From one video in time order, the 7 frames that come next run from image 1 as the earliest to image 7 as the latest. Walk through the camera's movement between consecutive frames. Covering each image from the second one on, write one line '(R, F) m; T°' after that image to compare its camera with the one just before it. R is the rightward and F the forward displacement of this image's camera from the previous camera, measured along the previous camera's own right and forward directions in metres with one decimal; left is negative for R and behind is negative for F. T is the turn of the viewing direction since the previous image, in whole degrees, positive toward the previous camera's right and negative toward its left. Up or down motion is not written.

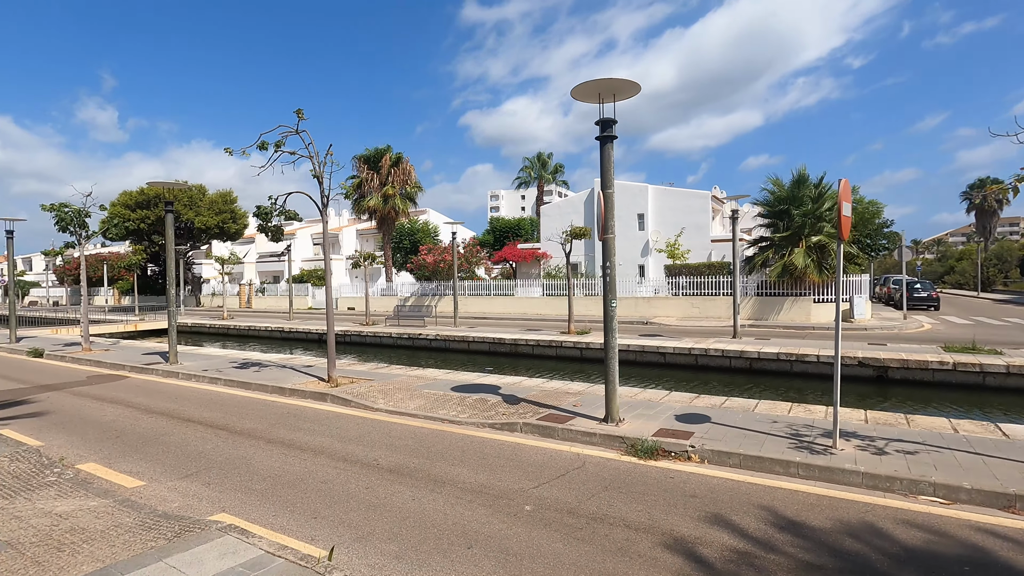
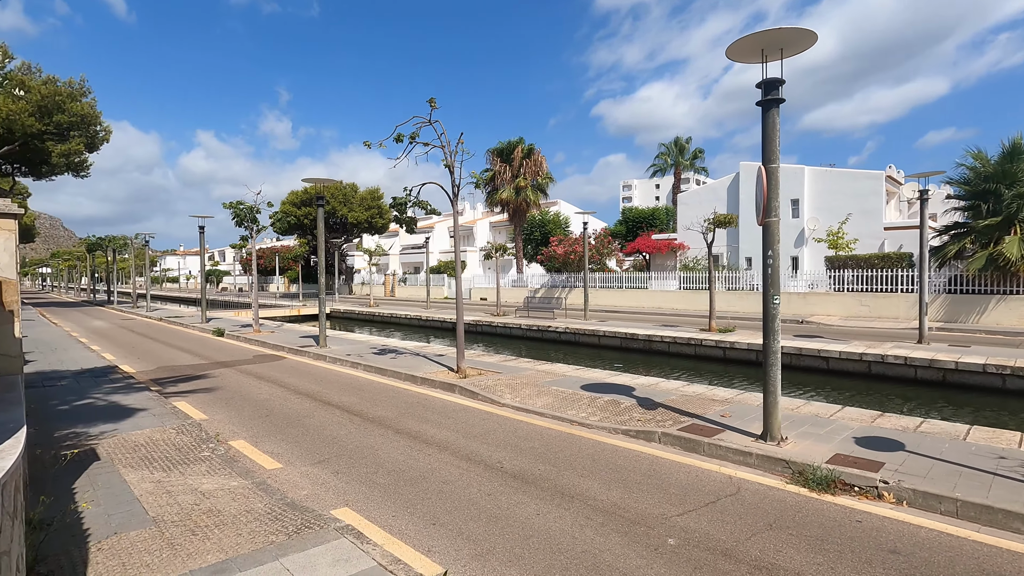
(-0.1, +0.6) m; -14°
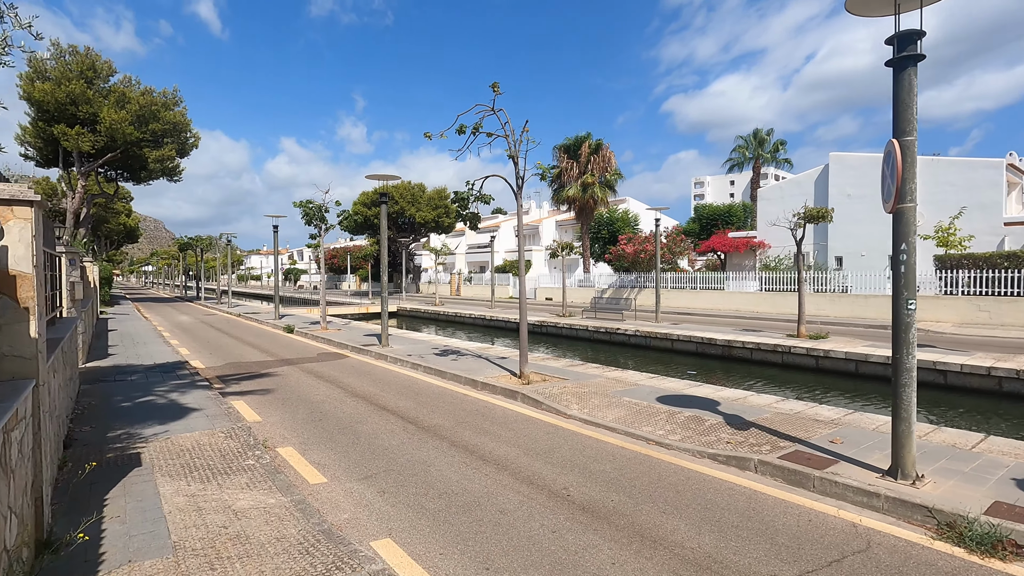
(0.0, +0.8) m; -7°
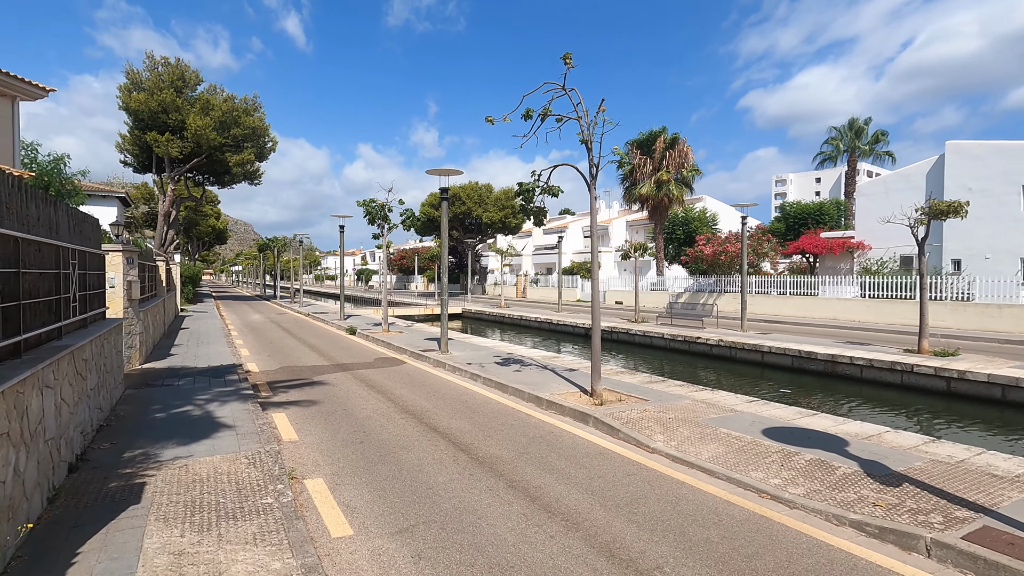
(-0.1, +1.2) m; -7°
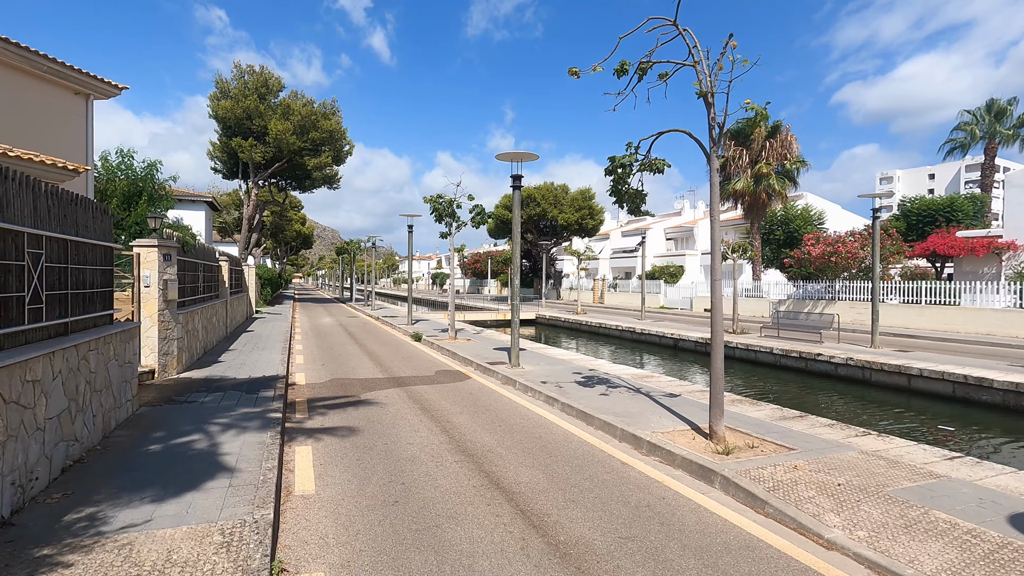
(-0.2, +2.0) m; -8°
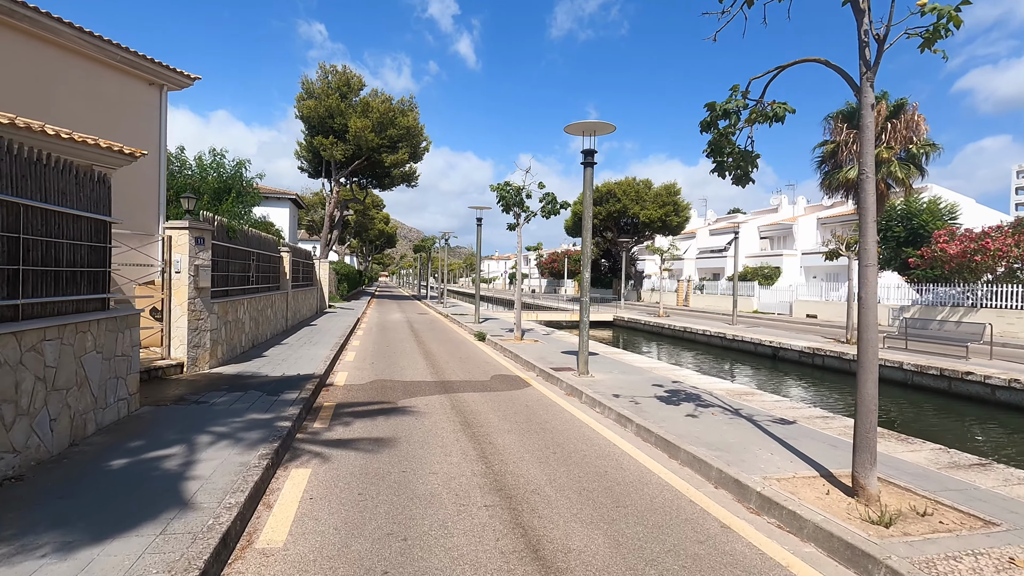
(+0.2, +1.6) m; -8°
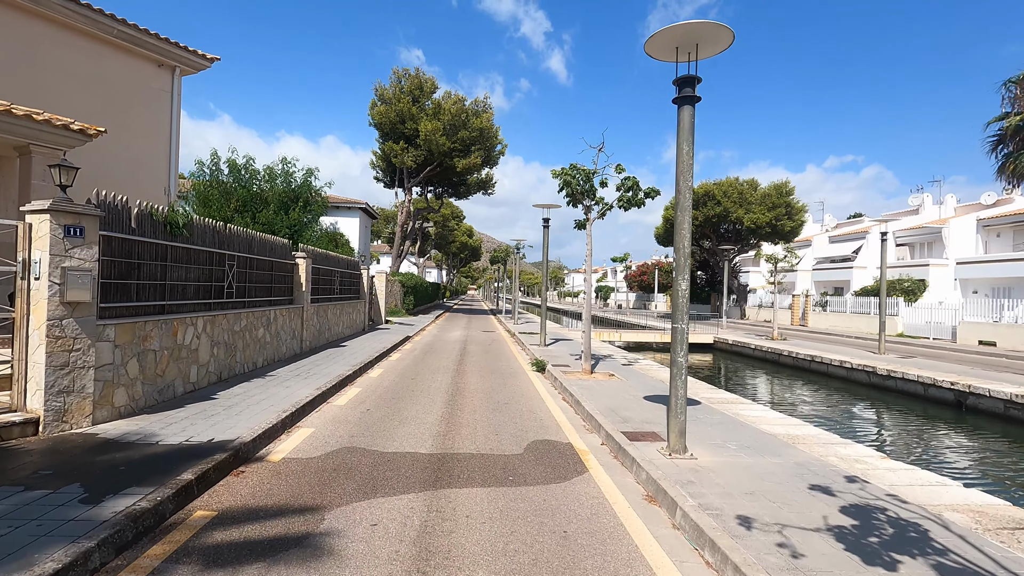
(+0.5, +3.8) m; -10°
